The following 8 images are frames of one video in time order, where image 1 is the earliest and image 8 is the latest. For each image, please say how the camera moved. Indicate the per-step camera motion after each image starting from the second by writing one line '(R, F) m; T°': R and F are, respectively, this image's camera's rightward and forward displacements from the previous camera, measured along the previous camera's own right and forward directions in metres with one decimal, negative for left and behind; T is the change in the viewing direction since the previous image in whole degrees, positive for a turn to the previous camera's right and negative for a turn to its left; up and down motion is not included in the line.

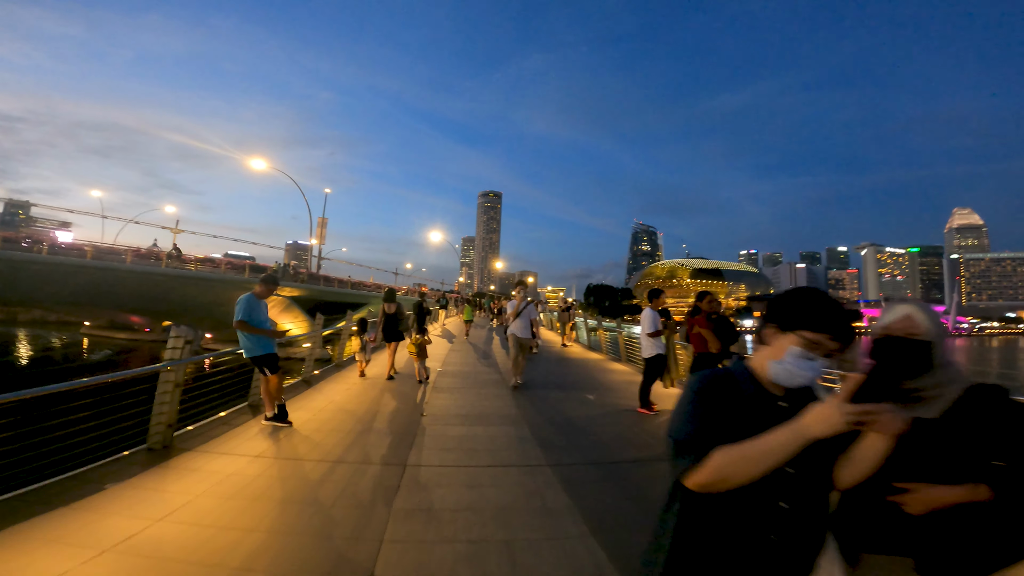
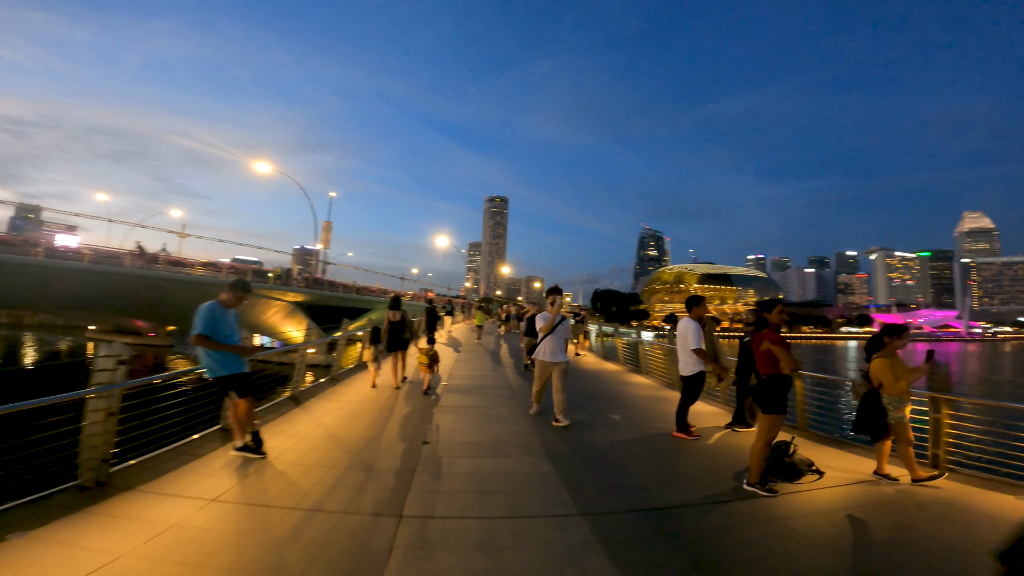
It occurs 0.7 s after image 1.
(-0.1, +1.0) m; -1°
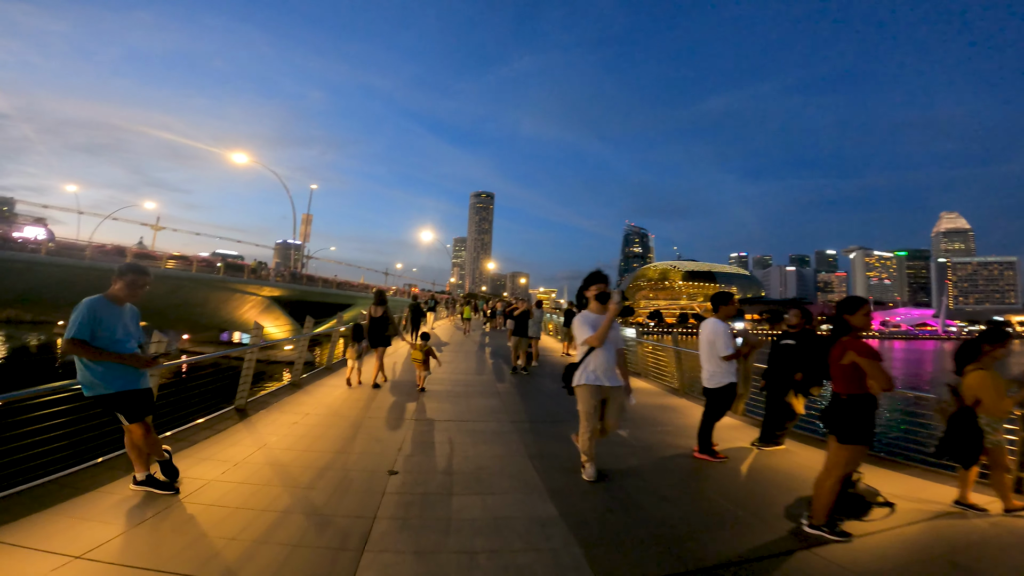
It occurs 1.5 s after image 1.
(-0.1, +1.1) m; +2°
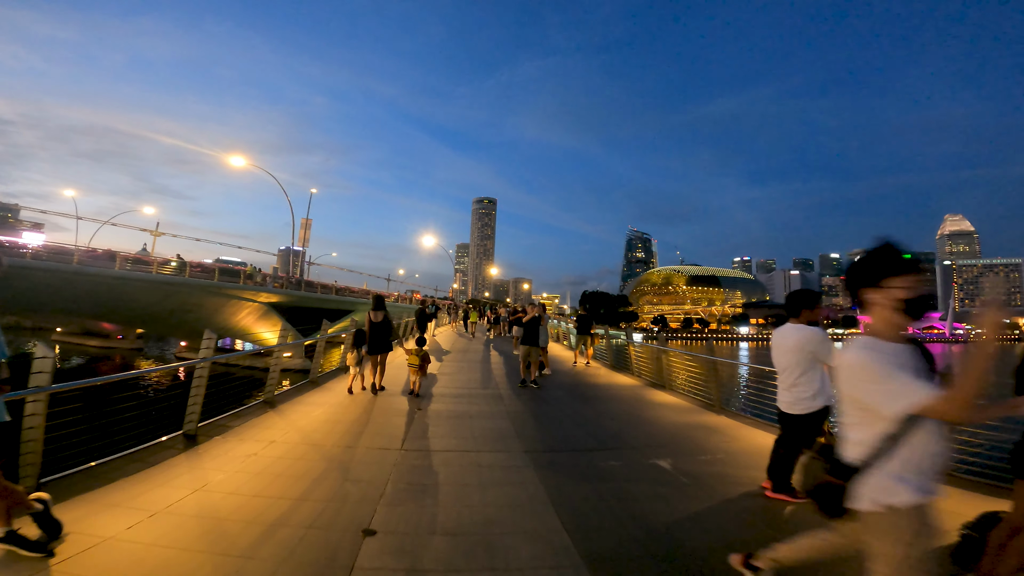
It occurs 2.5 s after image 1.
(-0.1, +1.1) m; 0°
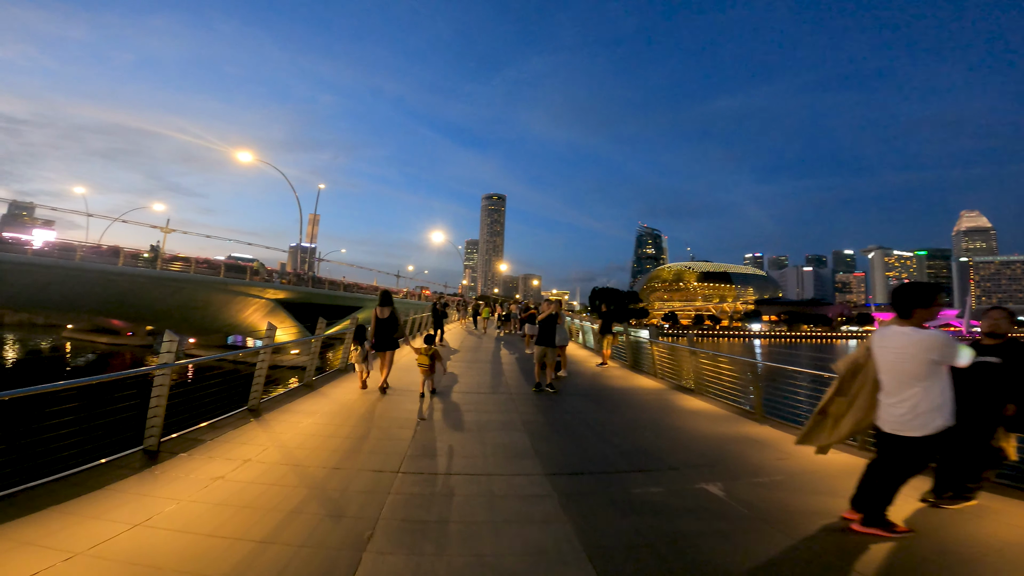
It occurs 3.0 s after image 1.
(-0.1, +0.8) m; -1°
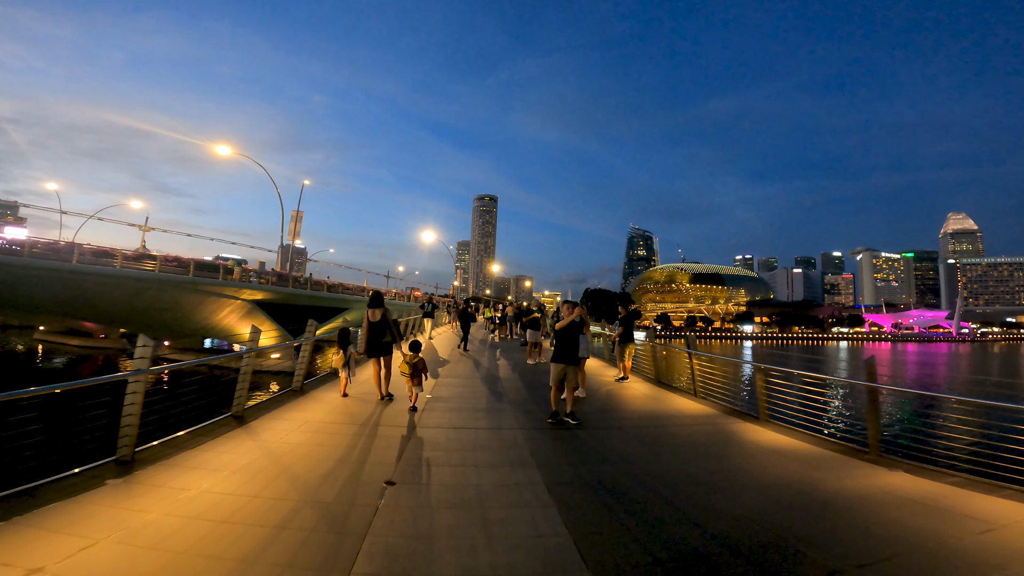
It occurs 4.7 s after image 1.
(-0.2, +2.1) m; +1°
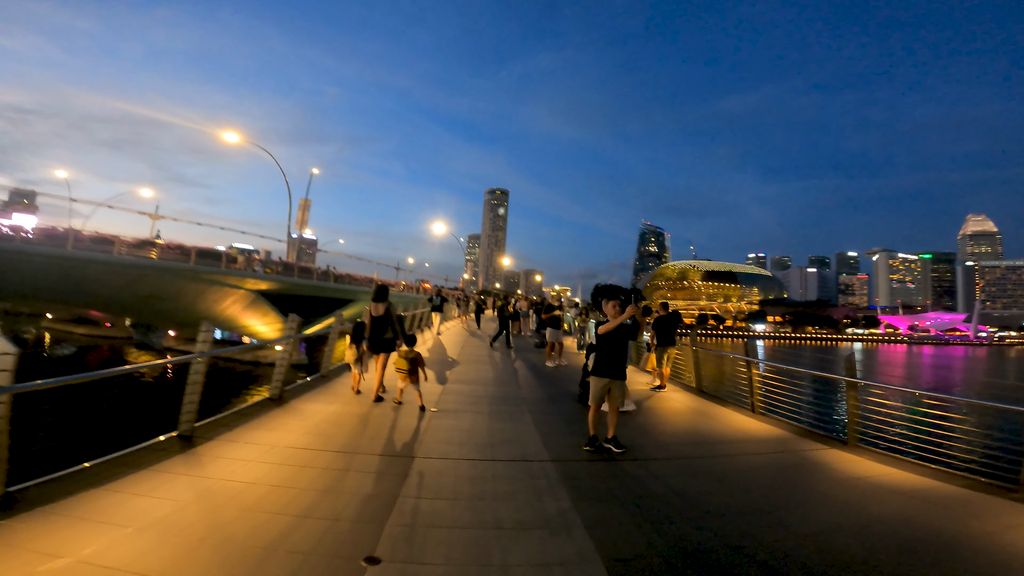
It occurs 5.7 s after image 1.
(-0.2, +1.3) m; -1°
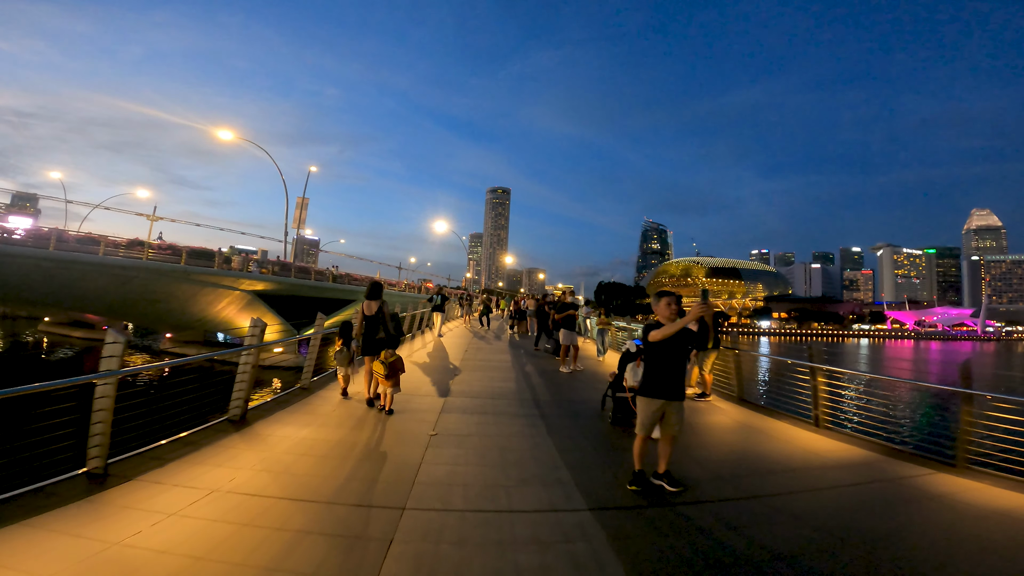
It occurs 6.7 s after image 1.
(-0.1, +1.2) m; 0°
